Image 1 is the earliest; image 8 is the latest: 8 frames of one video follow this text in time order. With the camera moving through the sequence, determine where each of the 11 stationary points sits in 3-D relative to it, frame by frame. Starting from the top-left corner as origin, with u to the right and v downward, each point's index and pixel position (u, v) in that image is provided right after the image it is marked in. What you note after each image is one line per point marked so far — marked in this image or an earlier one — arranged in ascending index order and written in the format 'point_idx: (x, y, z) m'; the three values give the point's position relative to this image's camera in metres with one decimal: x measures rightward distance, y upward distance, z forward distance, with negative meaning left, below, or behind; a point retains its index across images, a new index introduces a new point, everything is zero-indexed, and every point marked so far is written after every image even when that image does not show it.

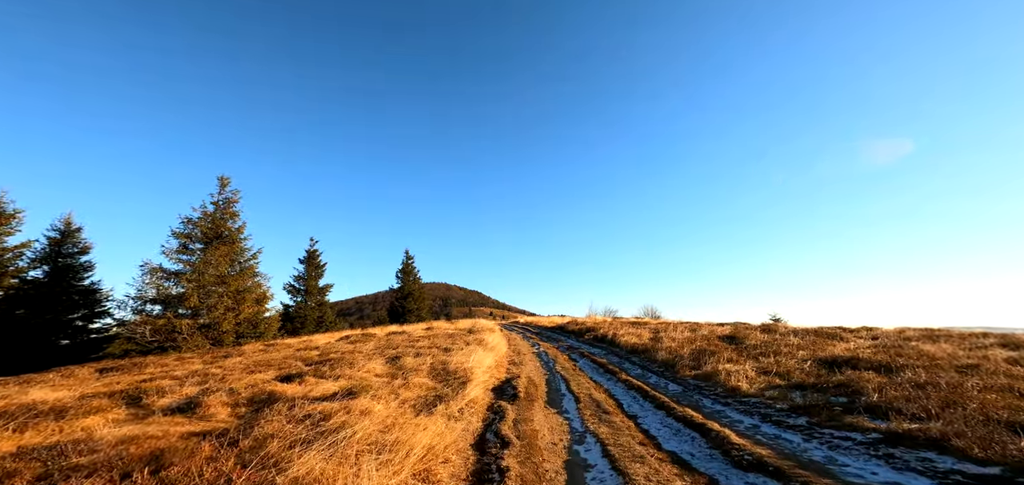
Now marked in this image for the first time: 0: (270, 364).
0: (-12.2, -6.1, +19.6) m
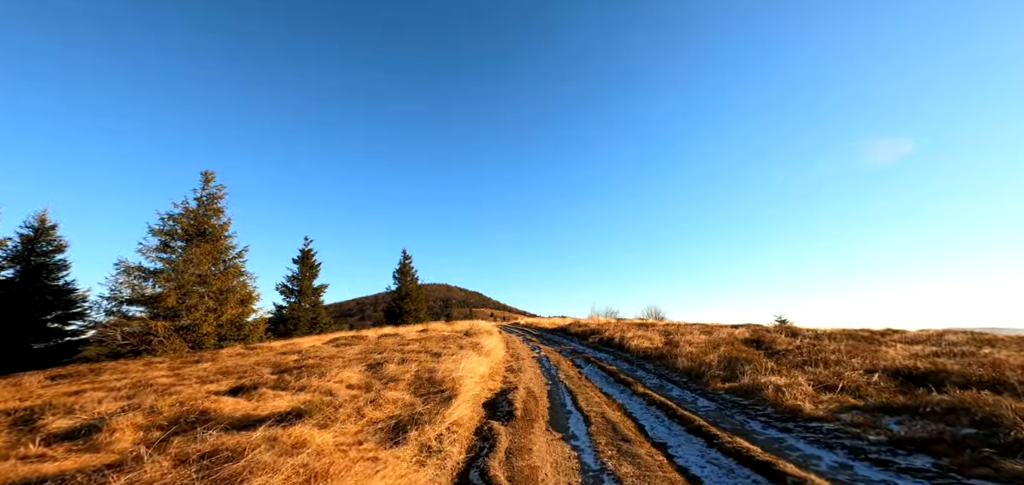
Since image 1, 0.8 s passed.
0: (-12.3, -5.7, +17.3) m
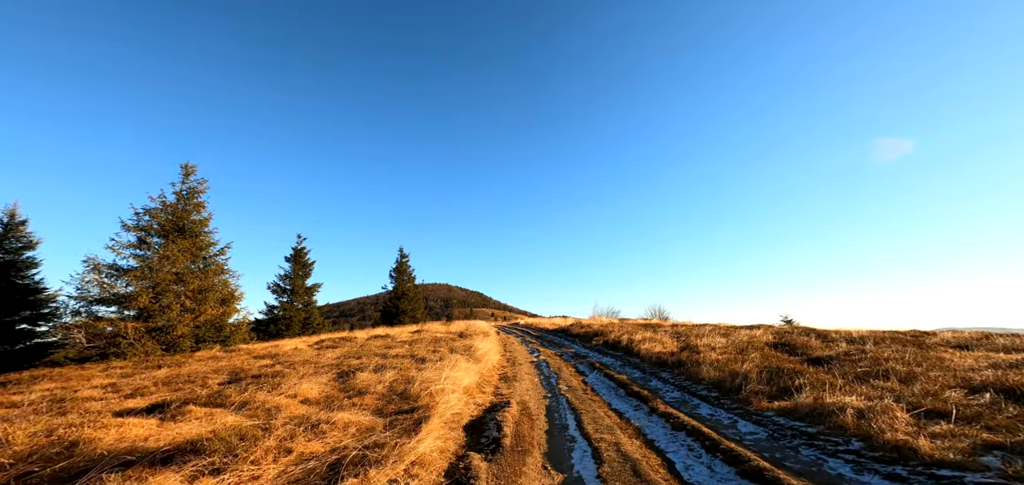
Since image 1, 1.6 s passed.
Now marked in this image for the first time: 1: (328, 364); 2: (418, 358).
0: (-12.6, -5.3, +14.8) m
1: (-9.0, -5.9, +19.2) m
2: (-4.7, -5.7, +19.3) m
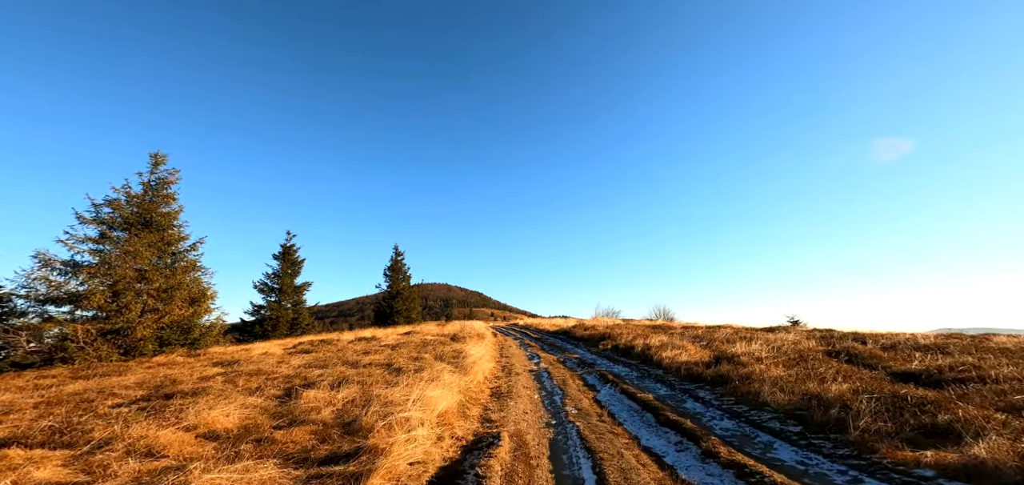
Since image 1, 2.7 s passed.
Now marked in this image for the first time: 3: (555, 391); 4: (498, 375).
0: (-12.8, -4.7, +11.4) m
1: (-9.2, -5.3, +15.8) m
2: (-4.9, -5.1, +16.0) m
3: (+1.6, -5.5, +14.6) m
4: (-0.6, -6.0, +17.7) m
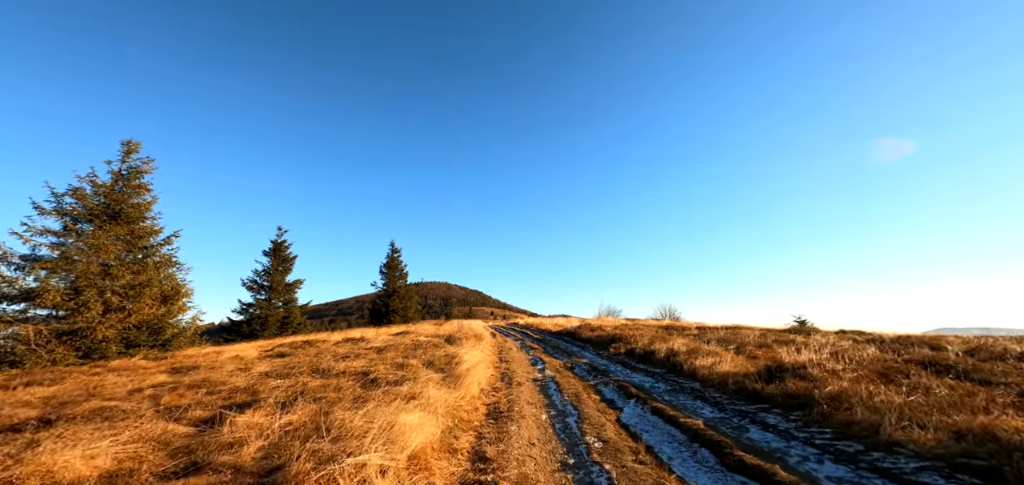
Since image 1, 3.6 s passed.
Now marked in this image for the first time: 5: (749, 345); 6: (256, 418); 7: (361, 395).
0: (-12.7, -4.1, +8.6) m
1: (-9.2, -4.7, +12.9) m
2: (-4.9, -4.6, +13.1) m
3: (+1.7, -4.9, +11.7) m
4: (-0.6, -5.4, +14.9) m
5: (+11.1, -4.8, +18.4) m
6: (-5.5, -3.9, +8.5) m
7: (-4.2, -4.3, +11.1) m
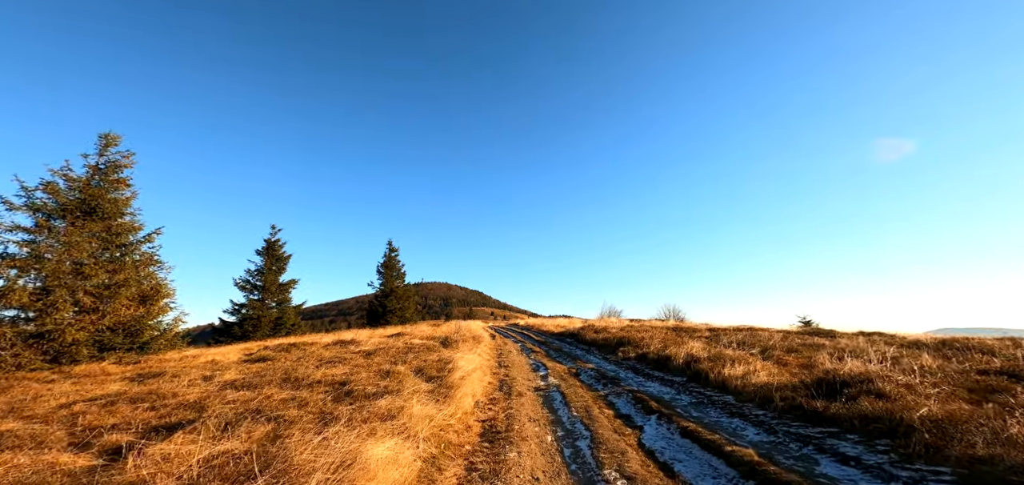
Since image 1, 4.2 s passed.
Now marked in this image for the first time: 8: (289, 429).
0: (-12.8, -3.8, +6.7) m
1: (-9.2, -4.4, +11.1) m
2: (-4.9, -4.3, +11.3) m
3: (+1.7, -4.6, +9.8) m
4: (-0.6, -5.1, +13.0) m
5: (+11.1, -4.5, +16.5) m
6: (-5.5, -3.6, +6.6) m
7: (-4.2, -4.0, +9.3) m
8: (-4.5, -3.8, +8.0) m
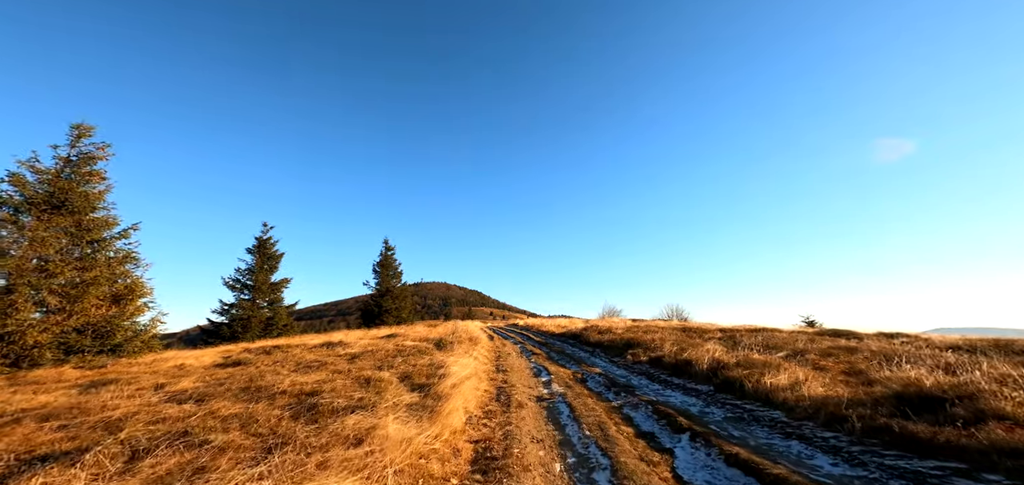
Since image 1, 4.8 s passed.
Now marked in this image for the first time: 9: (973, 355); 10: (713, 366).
0: (-12.8, -3.4, +4.8) m
1: (-9.2, -4.0, +9.1) m
2: (-4.9, -3.9, +9.3) m
3: (+1.6, -4.2, +7.9) m
4: (-0.6, -4.7, +11.1) m
5: (+11.1, -4.1, +14.6) m
6: (-5.5, -3.2, +4.7) m
7: (-4.3, -3.6, +7.3) m
8: (-4.5, -3.4, +6.1) m
9: (+14.2, -3.3, +12.1) m
10: (+6.6, -4.1, +12.8) m
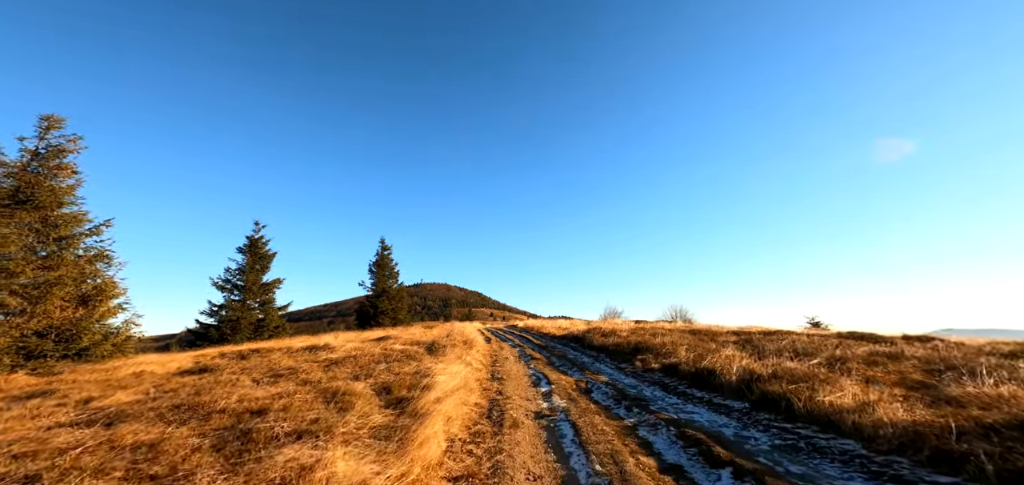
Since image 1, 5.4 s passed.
0: (-12.9, -3.1, +2.8) m
1: (-9.4, -3.7, +7.2) m
2: (-5.1, -3.6, +7.4) m
3: (+1.5, -3.9, +6.0) m
4: (-0.8, -4.4, +9.1) m
5: (+10.9, -3.7, +12.7) m
6: (-5.7, -2.8, +2.7) m
7: (-4.4, -3.2, +5.4) m
8: (-4.7, -3.0, +4.1) m
9: (+14.0, -3.0, +10.1) m
10: (+6.4, -3.8, +10.8) m
